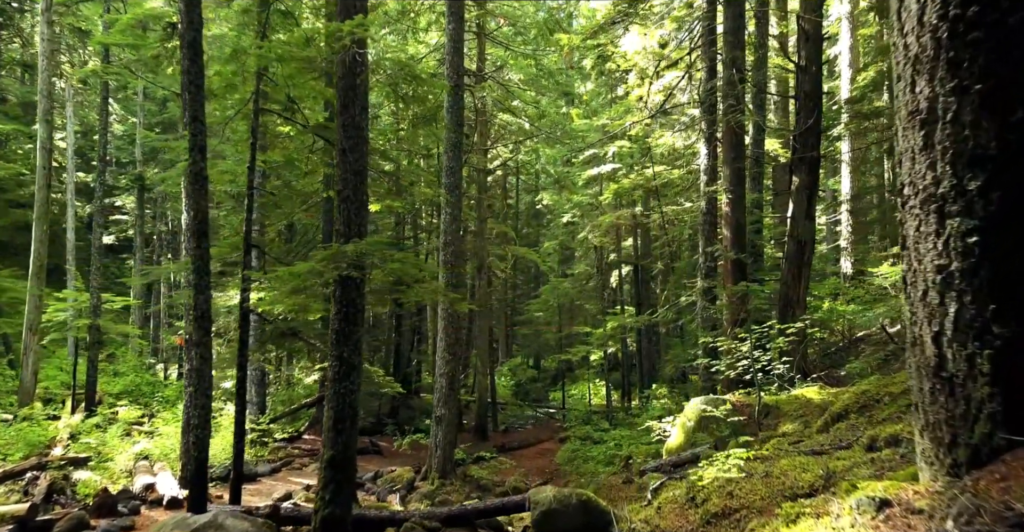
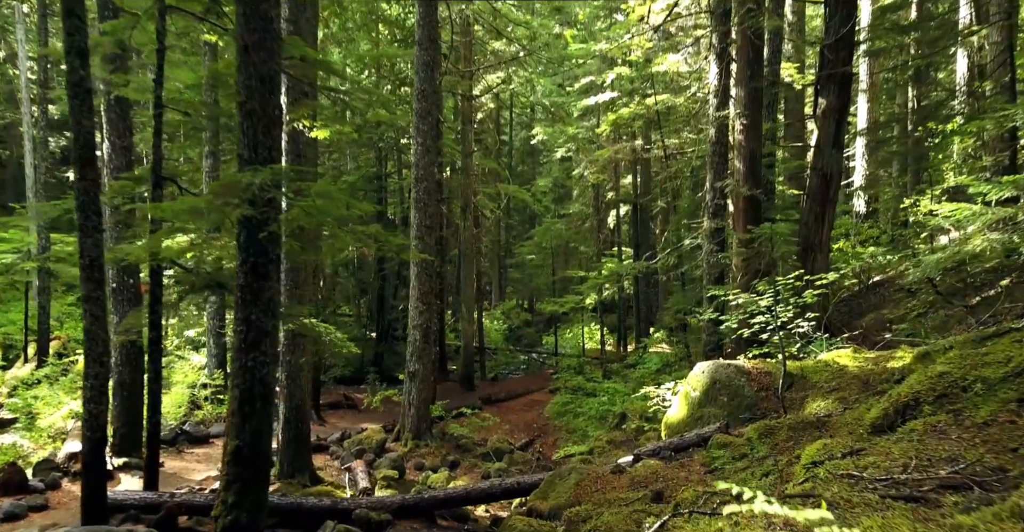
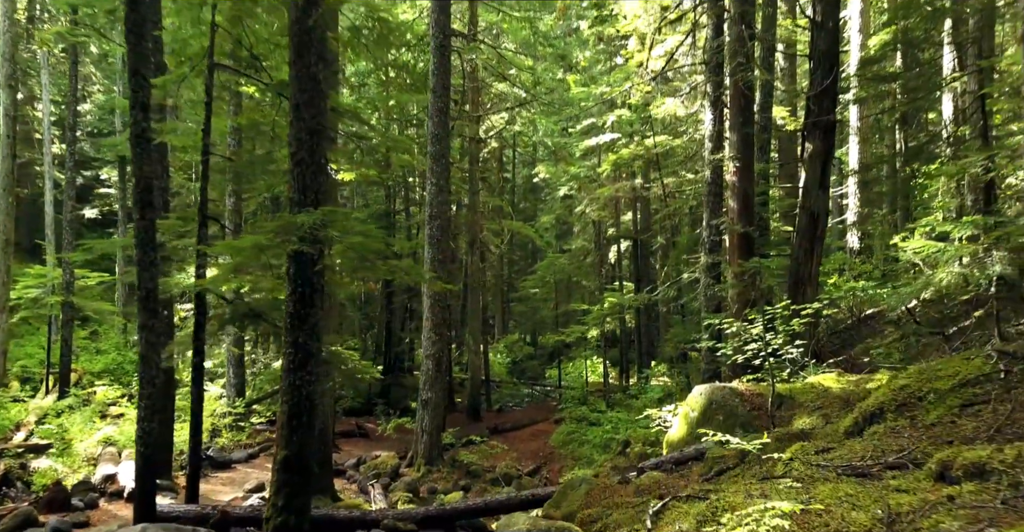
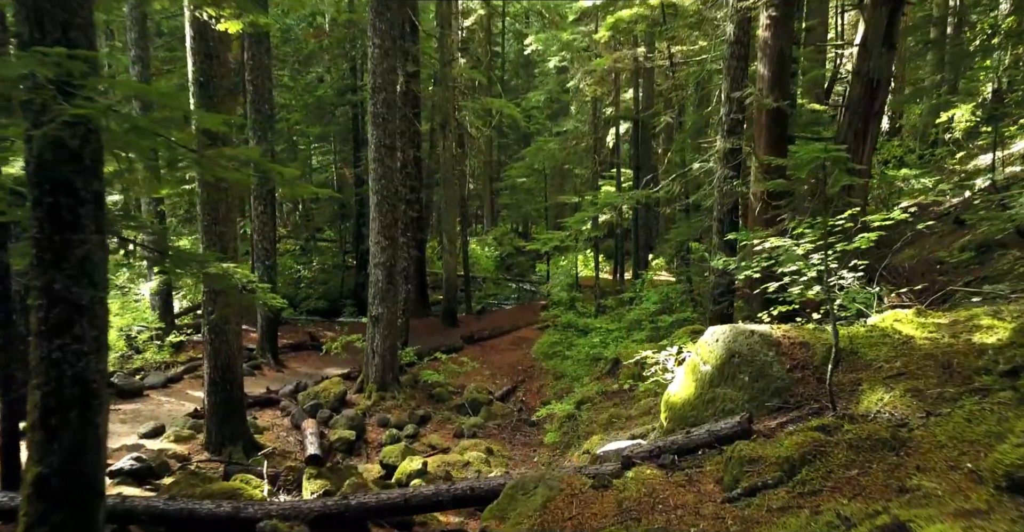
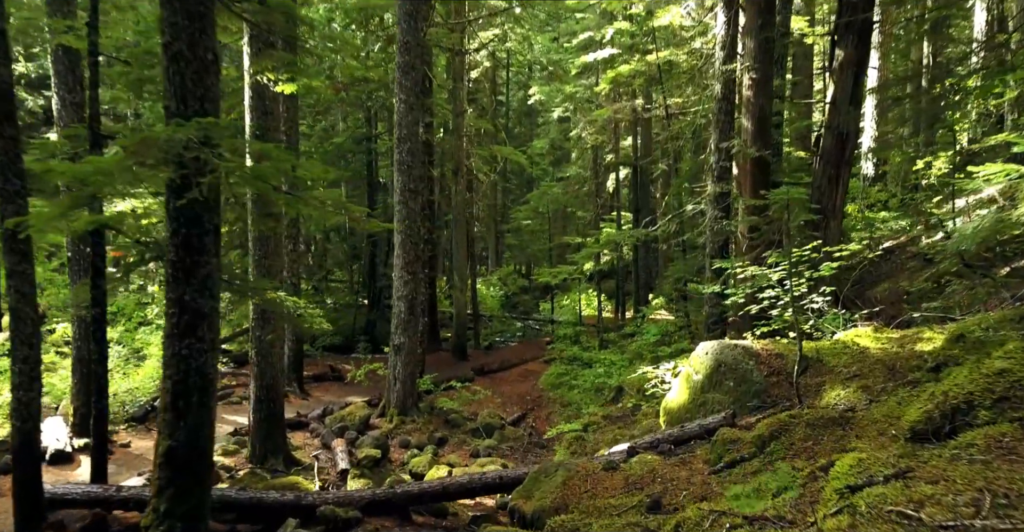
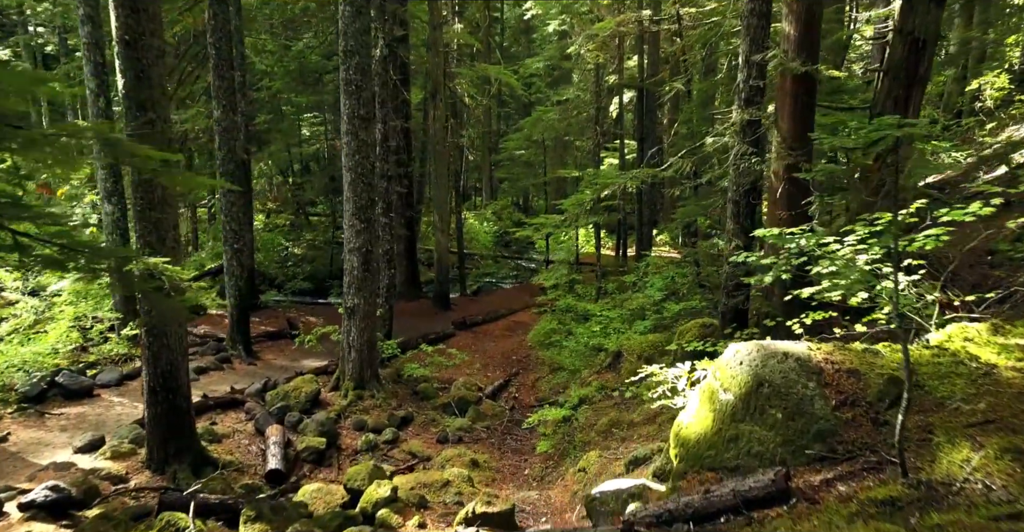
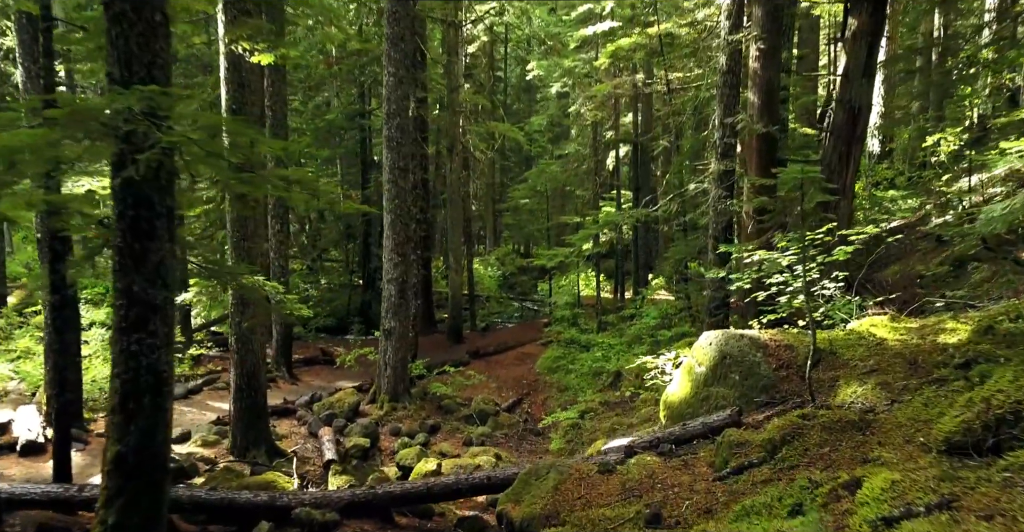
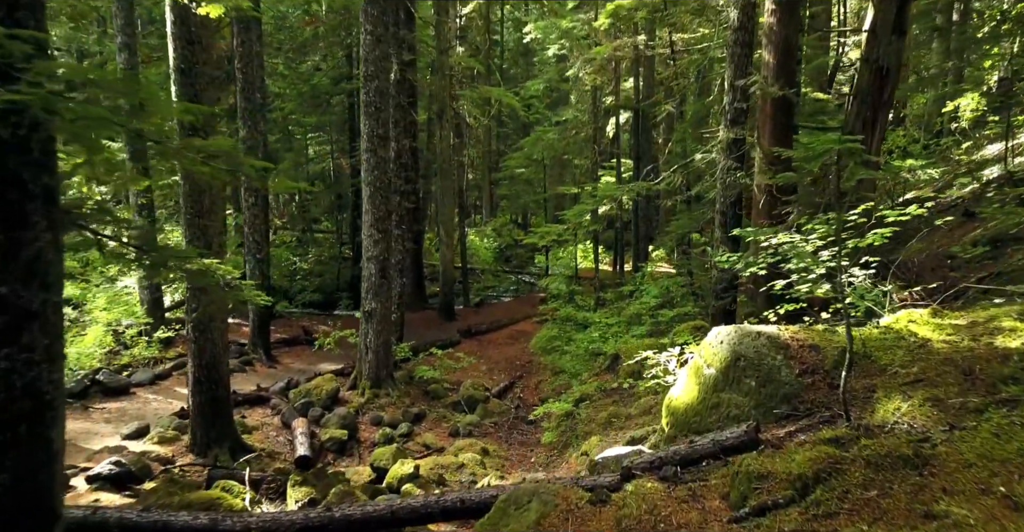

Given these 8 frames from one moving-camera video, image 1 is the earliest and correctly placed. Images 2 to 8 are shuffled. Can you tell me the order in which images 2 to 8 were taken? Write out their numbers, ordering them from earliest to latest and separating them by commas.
3, 2, 5, 7, 4, 8, 6
